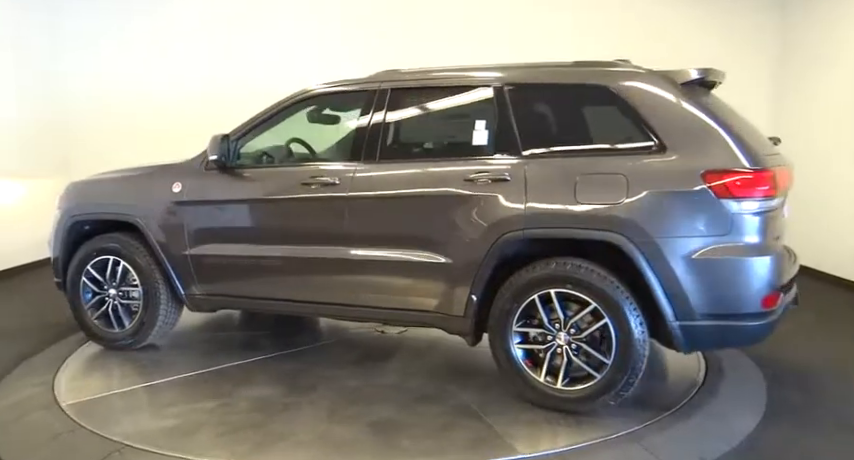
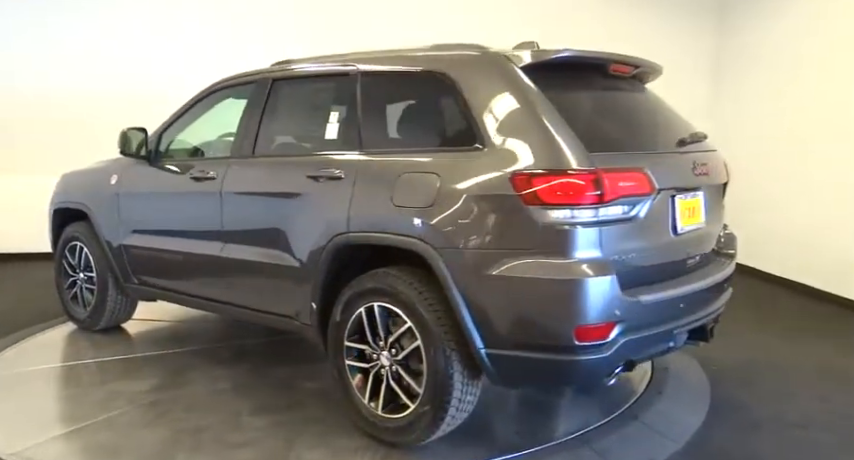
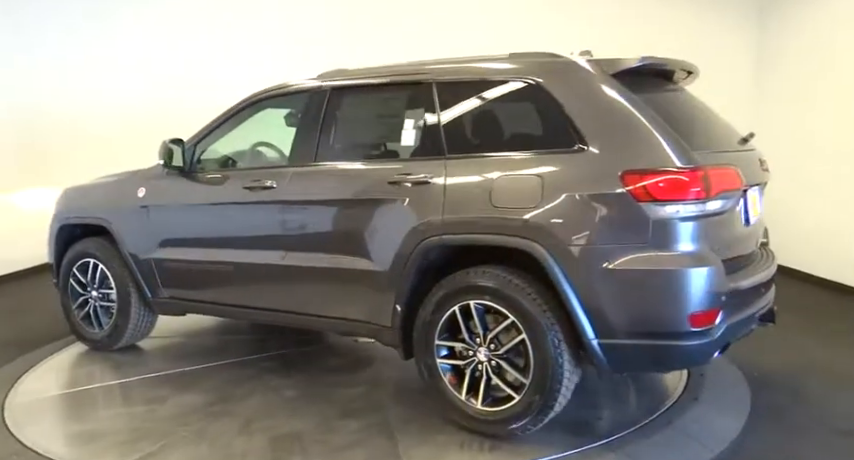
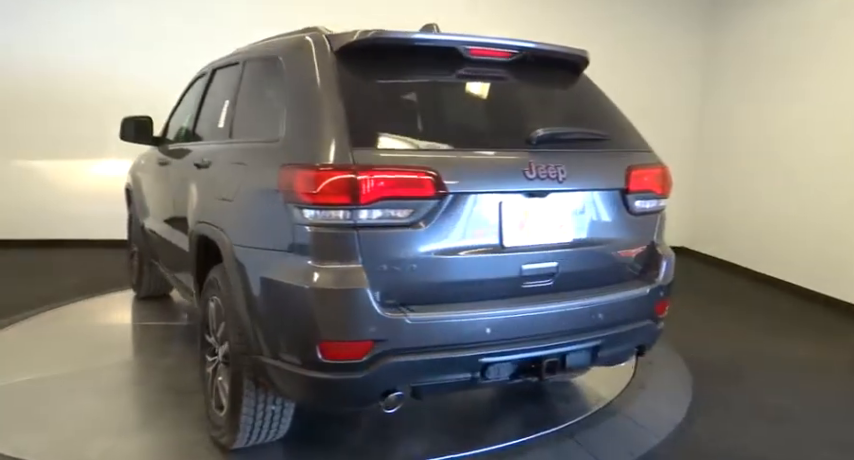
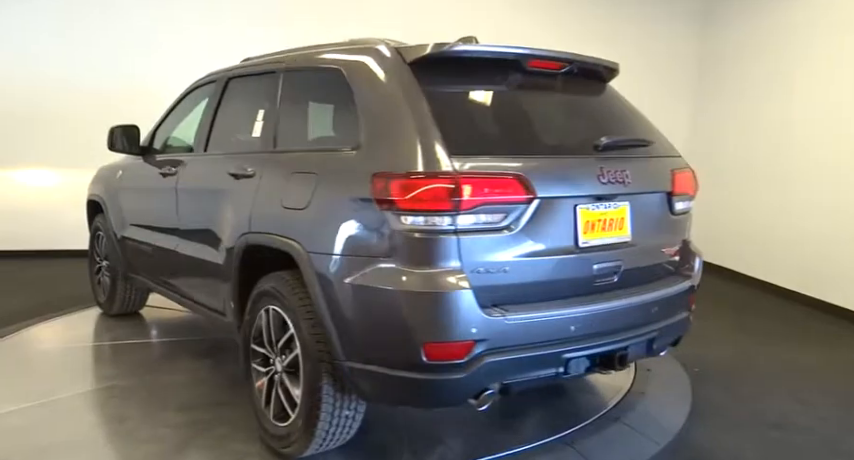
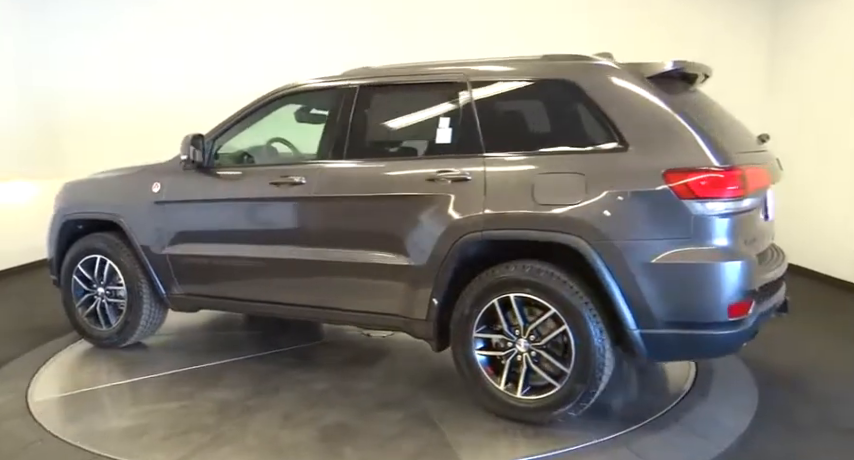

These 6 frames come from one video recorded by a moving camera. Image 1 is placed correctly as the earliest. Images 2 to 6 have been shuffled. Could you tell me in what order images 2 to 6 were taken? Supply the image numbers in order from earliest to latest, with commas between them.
6, 3, 2, 5, 4
